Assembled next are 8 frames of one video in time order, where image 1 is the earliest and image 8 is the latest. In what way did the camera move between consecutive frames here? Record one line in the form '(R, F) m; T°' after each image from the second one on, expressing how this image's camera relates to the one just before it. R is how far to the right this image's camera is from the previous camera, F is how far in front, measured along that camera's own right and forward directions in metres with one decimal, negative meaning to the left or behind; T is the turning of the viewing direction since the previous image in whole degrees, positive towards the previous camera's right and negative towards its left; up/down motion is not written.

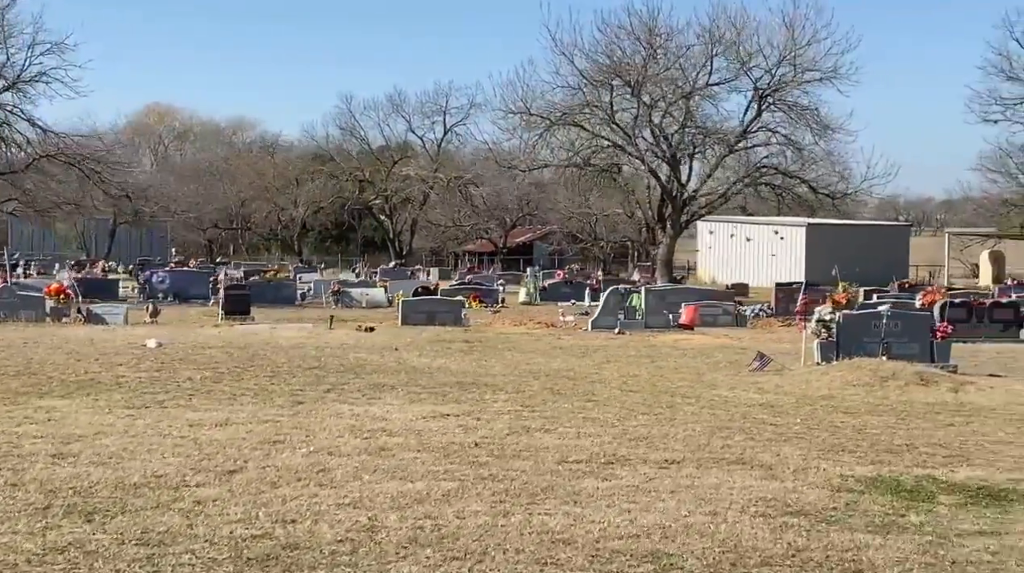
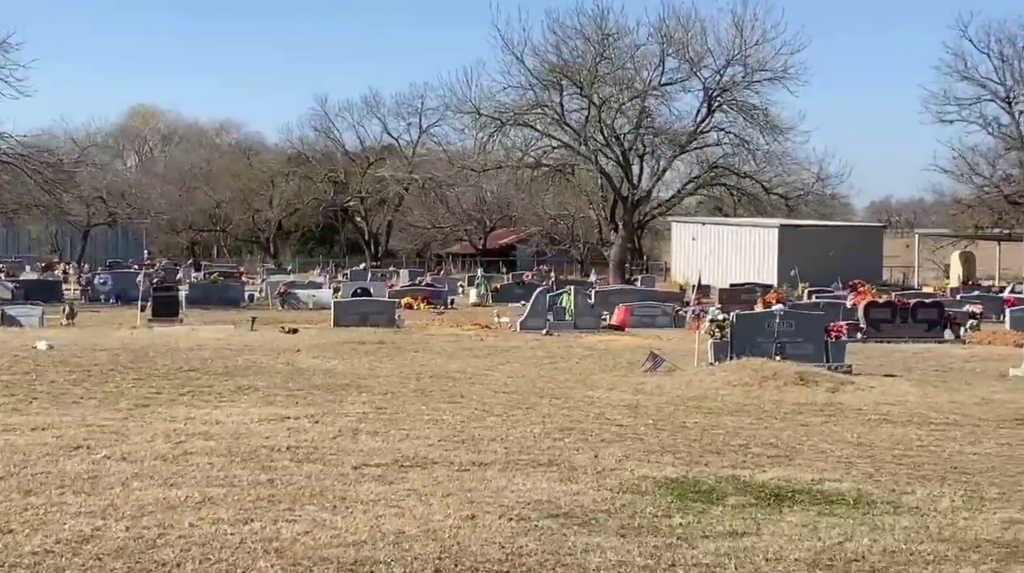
(+0.7, 0.0) m; +2°
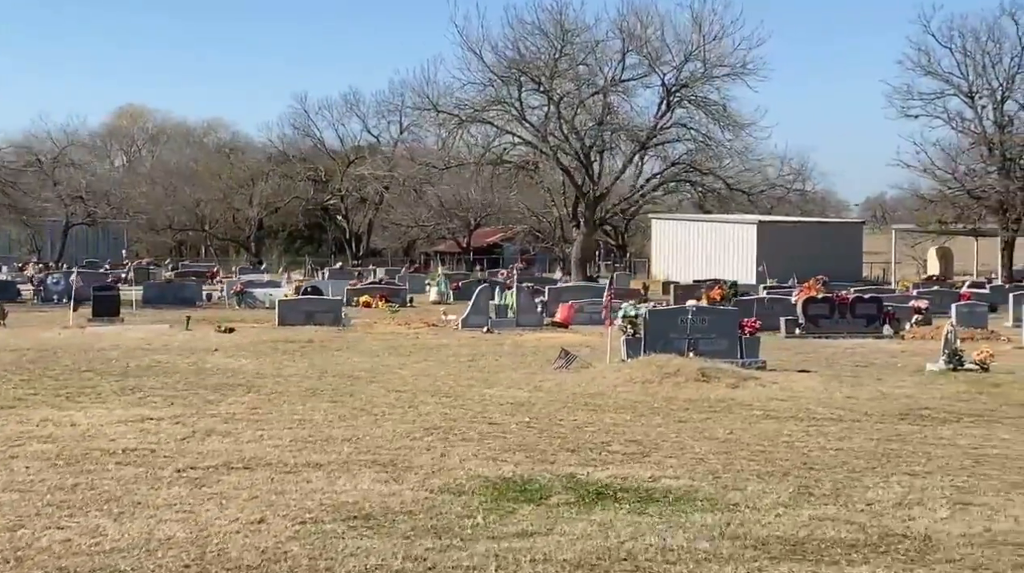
(+0.6, 0.0) m; +1°
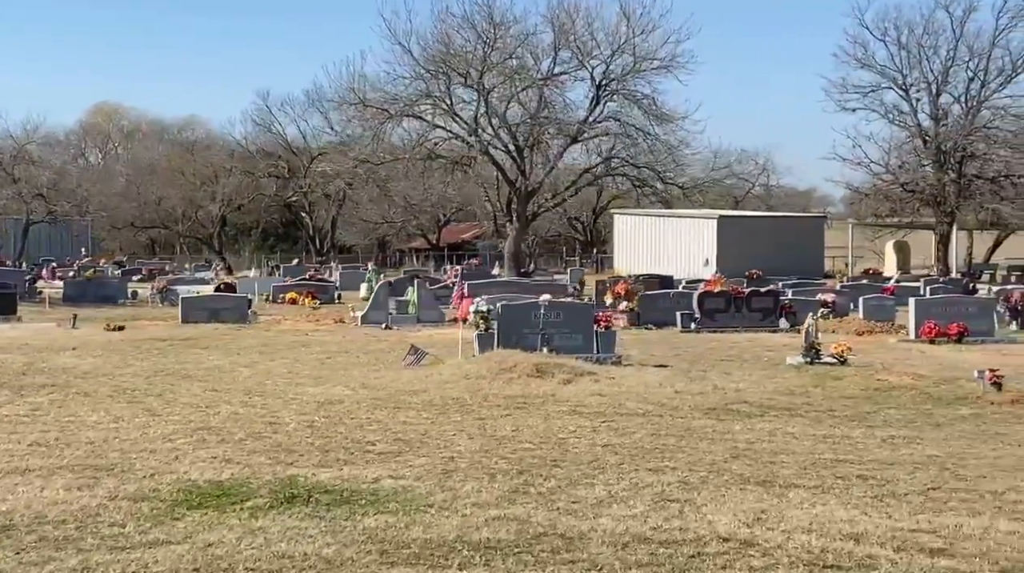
(+1.1, +0.1) m; +2°
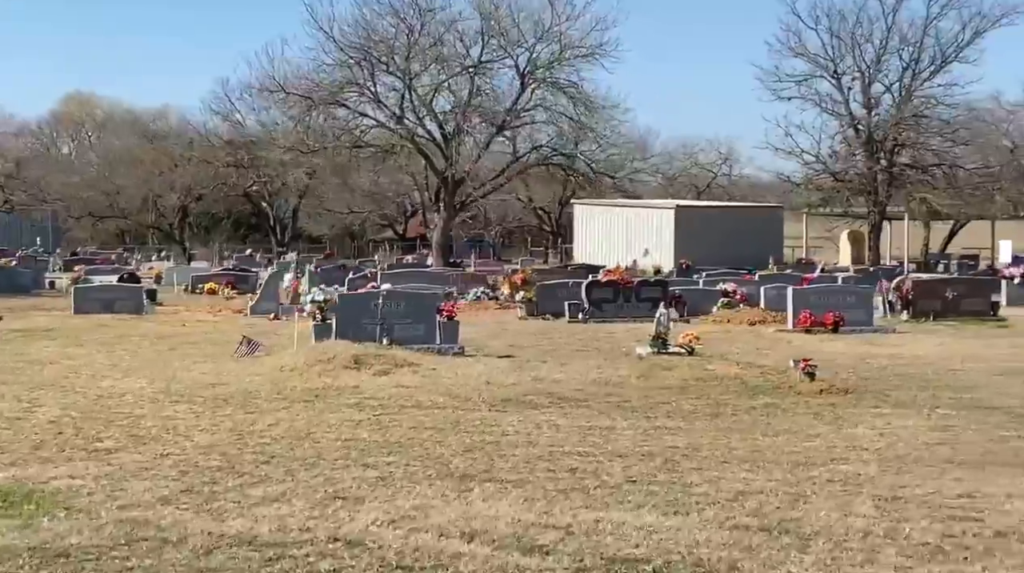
(+1.2, +0.2) m; +2°
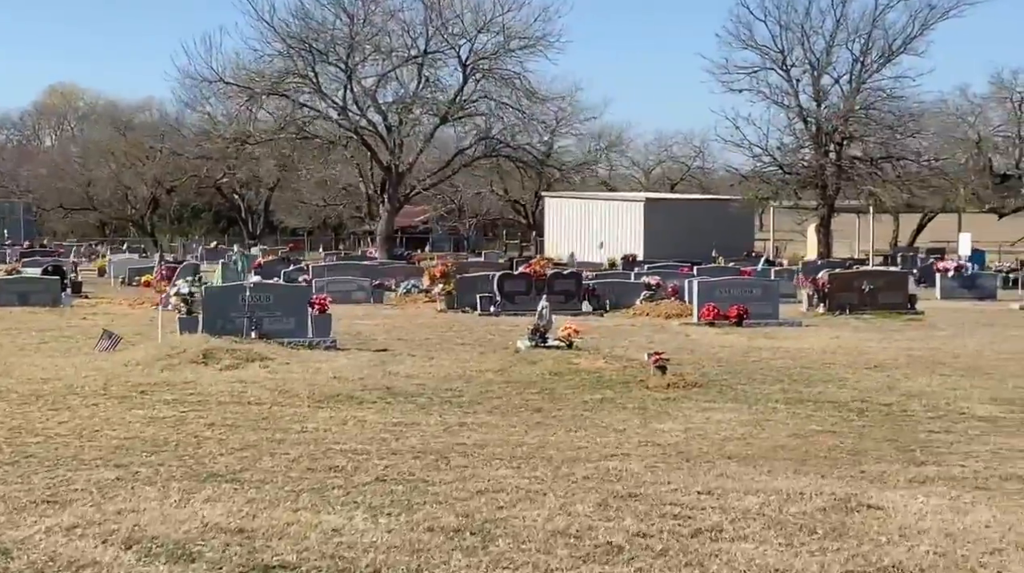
(+1.0, +0.2) m; +2°
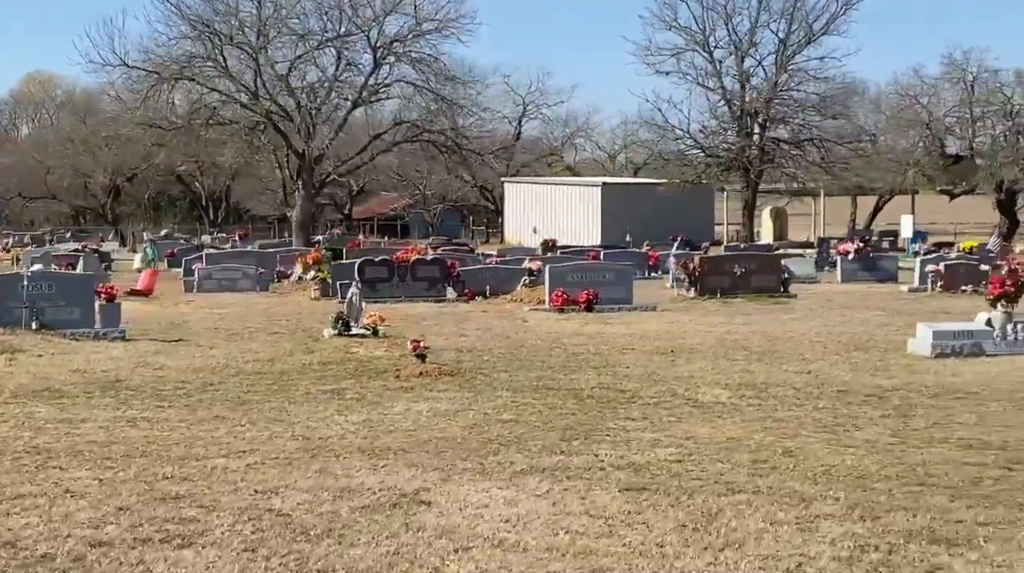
(+1.7, +0.4) m; +3°
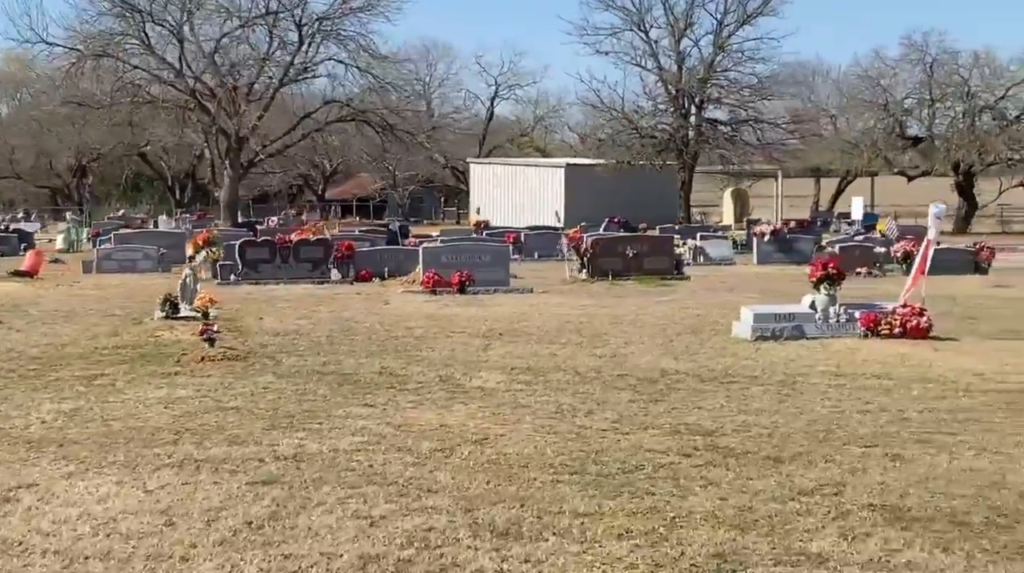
(+1.4, +0.4) m; +2°
